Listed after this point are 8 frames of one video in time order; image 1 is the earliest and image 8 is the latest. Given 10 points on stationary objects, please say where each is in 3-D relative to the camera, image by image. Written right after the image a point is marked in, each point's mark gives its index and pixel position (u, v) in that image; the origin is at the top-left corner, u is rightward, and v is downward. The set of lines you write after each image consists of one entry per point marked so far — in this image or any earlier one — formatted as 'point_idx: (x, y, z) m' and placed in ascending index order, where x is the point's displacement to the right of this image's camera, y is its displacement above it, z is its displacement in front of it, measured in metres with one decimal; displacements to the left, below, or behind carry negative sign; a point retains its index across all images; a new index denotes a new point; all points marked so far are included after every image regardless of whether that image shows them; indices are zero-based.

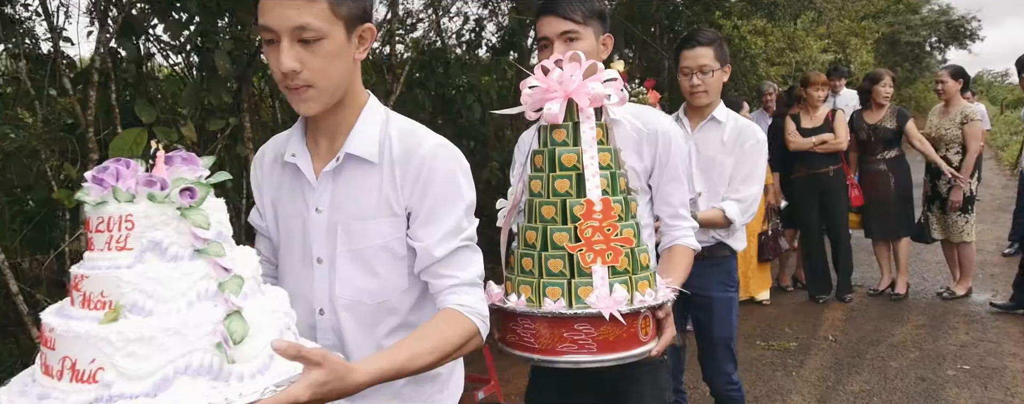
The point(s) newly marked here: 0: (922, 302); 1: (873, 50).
0: (+3.2, -0.8, +4.3) m
1: (+9.8, +4.3, +14.6) m
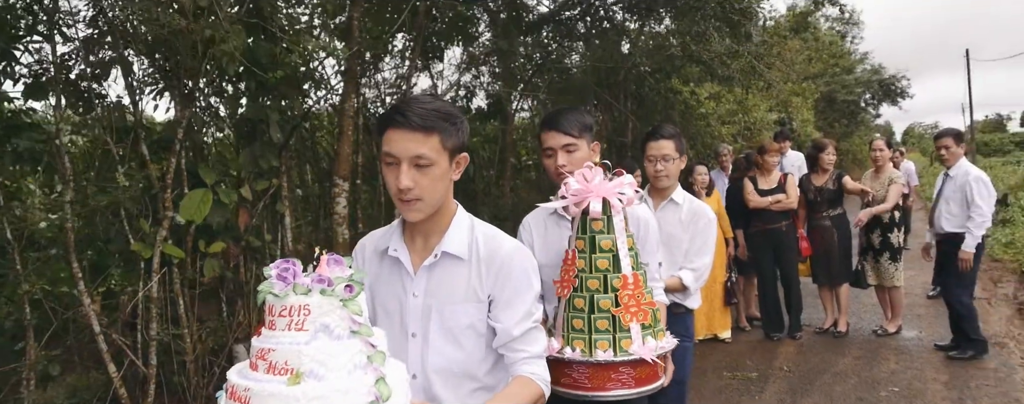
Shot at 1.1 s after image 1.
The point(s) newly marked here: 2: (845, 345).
0: (+3.0, -1.2, +4.7) m
1: (+8.8, +2.8, +16.0) m
2: (+2.8, -1.2, +4.6) m
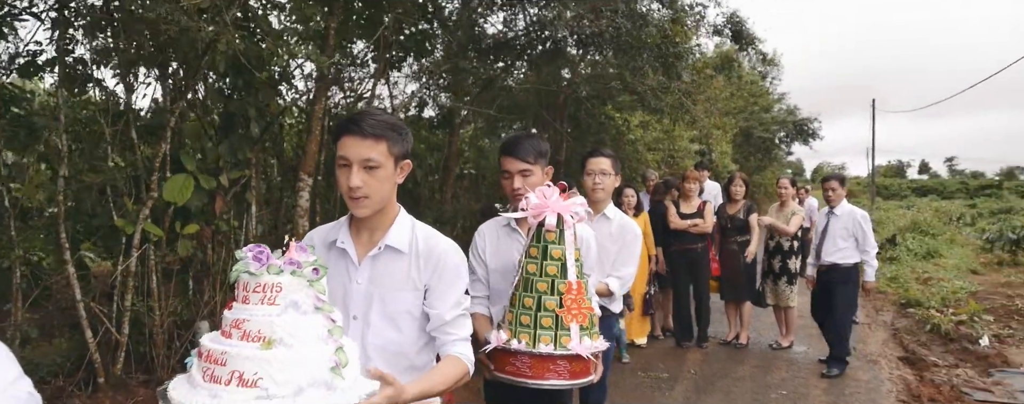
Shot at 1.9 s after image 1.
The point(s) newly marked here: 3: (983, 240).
0: (+2.4, -1.5, +5.3) m
1: (+7.0, +1.9, +17.3) m
2: (+2.2, -1.5, +5.1) m
3: (+13.7, -1.2, +15.8) m
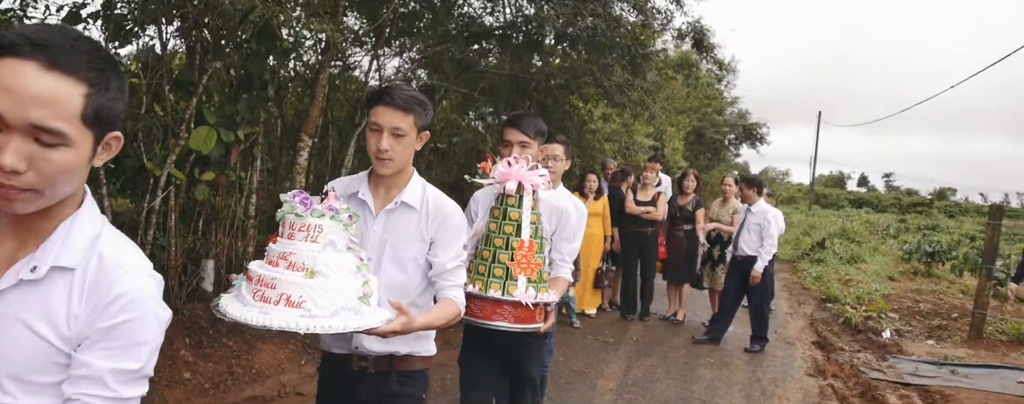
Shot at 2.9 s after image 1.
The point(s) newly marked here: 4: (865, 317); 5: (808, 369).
0: (+2.0, -1.4, +5.9) m
1: (+5.8, +2.1, +18.2) m
2: (+1.8, -1.4, +5.7) m
3: (+12.3, -1.5, +17.3) m
4: (+5.4, -1.7, +8.3) m
5: (+2.9, -1.6, +5.3) m
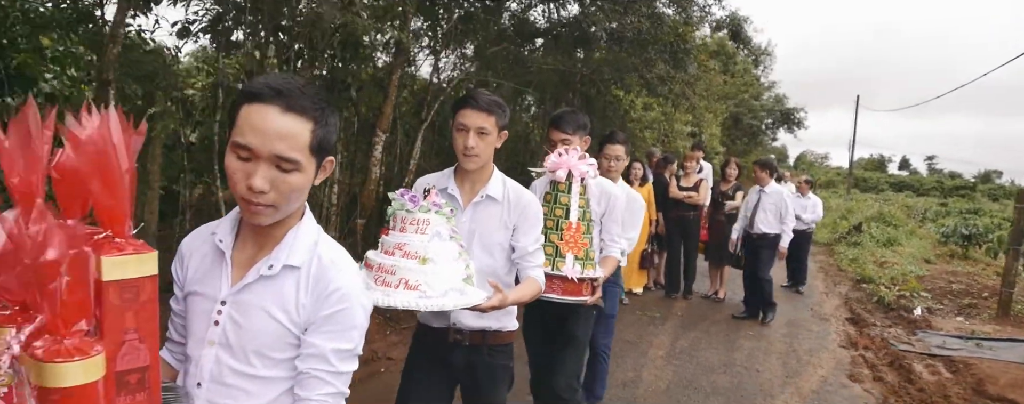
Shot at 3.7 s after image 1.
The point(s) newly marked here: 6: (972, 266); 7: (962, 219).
0: (+2.6, -1.3, +6.3) m
1: (+7.0, +2.6, +18.2) m
2: (+2.3, -1.2, +6.1) m
3: (+13.5, -0.9, +17.1) m
4: (+6.1, -1.5, +8.5) m
5: (+3.4, -1.5, +5.6) m
6: (+11.1, -1.5, +13.0) m
7: (+13.7, -0.5, +16.5) m
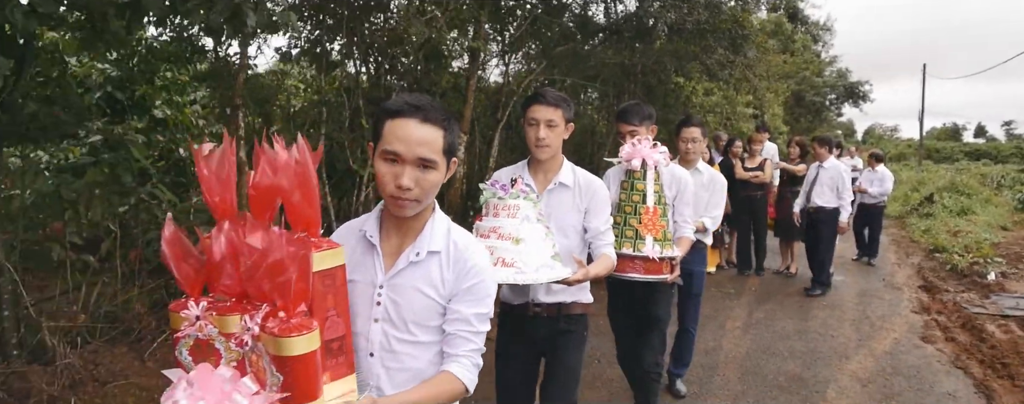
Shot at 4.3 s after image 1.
0: (+3.5, -1.0, +6.5) m
1: (+8.9, +3.4, +17.9) m
2: (+3.3, -1.0, +6.4) m
3: (+15.4, +0.1, +16.2) m
4: (+7.3, -1.0, +8.4) m
5: (+4.3, -1.2, +5.7) m
6: (+12.6, -0.7, +12.4) m
7: (+15.5, +0.5, +15.6) m
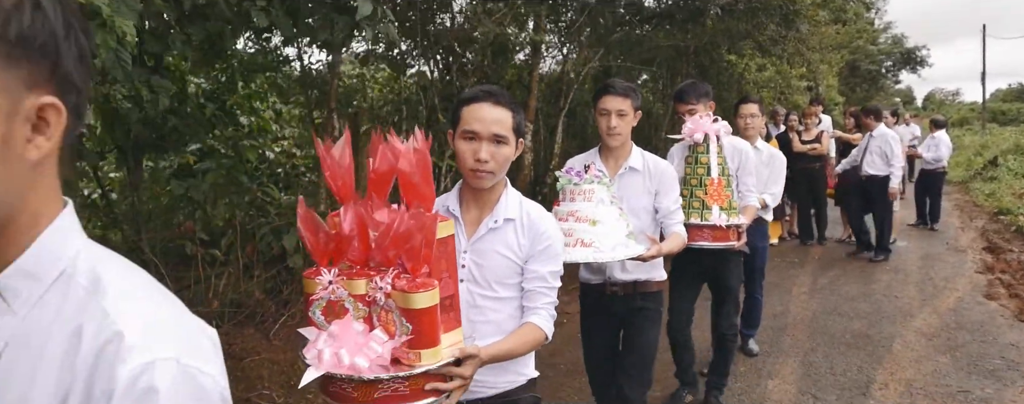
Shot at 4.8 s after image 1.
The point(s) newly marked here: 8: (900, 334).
0: (+4.4, -0.6, +6.7) m
1: (+10.4, +4.3, +17.5) m
2: (+4.1, -0.6, +6.6) m
3: (+16.9, +1.3, +15.4) m
4: (+8.2, -0.4, +8.3) m
5: (+5.1, -0.8, +5.9) m
6: (+13.9, +0.3, +11.8) m
7: (+17.0, +1.7, +14.8) m
8: (+4.1, -1.4, +5.7) m
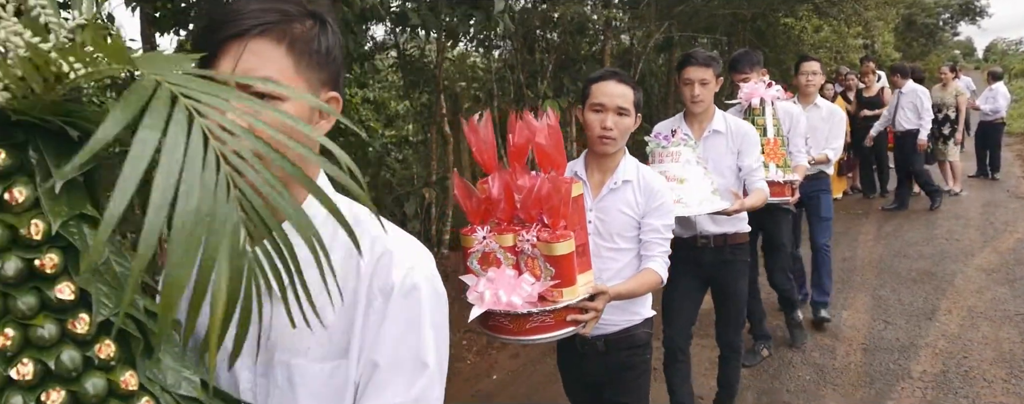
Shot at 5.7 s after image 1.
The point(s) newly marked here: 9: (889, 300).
0: (+5.4, 0.0, +7.1) m
1: (+11.9, +5.7, +17.2) m
2: (+5.1, 0.0, +7.0) m
3: (+18.4, +2.8, +14.8) m
4: (+9.4, +0.4, +8.4) m
5: (+6.1, -0.2, +6.2) m
6: (+15.2, +1.5, +11.5) m
7: (+18.4, +3.2, +14.2) m
8: (+5.1, -0.8, +6.2) m
9: (+4.0, -1.1, +5.8) m
